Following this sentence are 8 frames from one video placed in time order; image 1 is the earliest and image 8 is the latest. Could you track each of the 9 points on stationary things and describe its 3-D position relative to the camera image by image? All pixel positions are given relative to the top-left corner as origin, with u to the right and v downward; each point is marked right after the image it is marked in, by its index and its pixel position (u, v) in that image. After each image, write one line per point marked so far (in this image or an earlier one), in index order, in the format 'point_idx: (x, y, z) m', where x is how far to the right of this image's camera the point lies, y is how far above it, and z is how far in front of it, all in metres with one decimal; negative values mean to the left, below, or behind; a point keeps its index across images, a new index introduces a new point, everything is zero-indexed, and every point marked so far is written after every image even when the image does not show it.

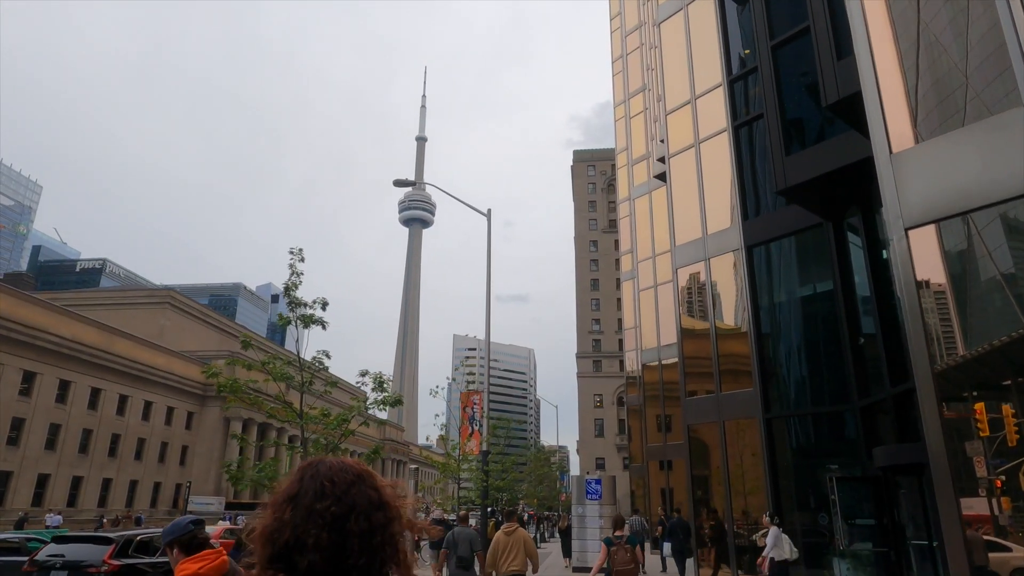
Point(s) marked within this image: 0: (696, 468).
0: (+4.9, -4.6, +16.9) m
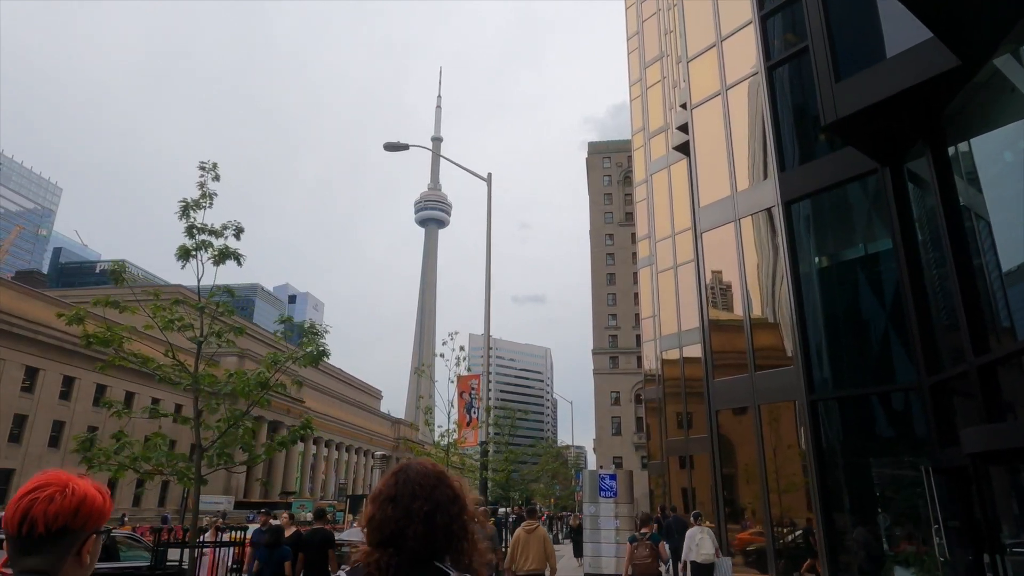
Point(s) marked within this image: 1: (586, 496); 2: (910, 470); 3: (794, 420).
0: (+5.1, -4.1, +15.5) m
1: (+1.9, -5.3, +16.8) m
2: (+6.3, -2.8, +10.4) m
3: (+5.9, -2.6, +13.5) m
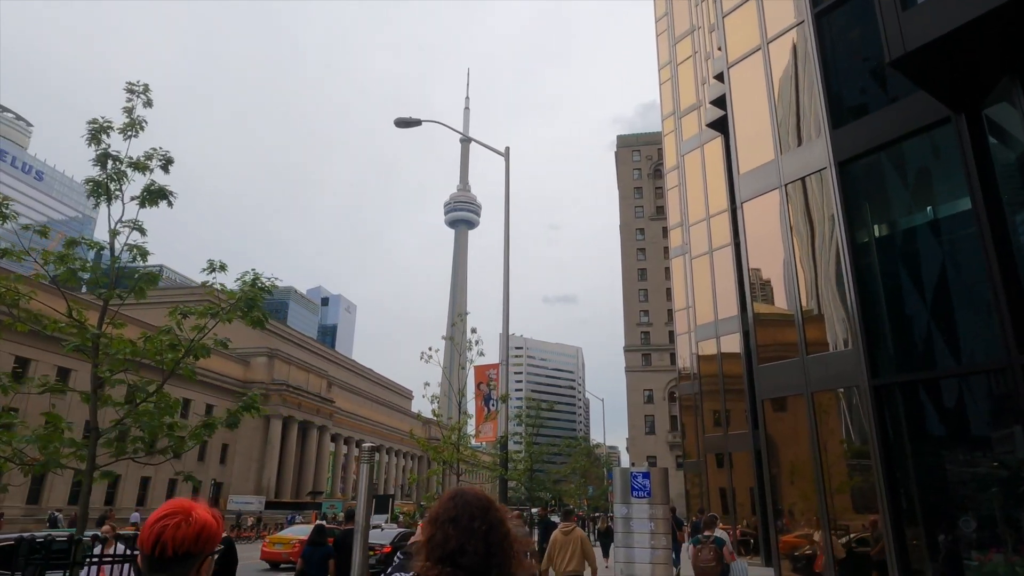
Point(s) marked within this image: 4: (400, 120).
0: (+5.7, -3.8, +14.4) m
1: (+2.5, -5.0, +15.9) m
2: (+6.6, -2.5, +9.2) m
3: (+6.3, -2.2, +12.4) m
4: (-1.8, +2.8, +10.8) m
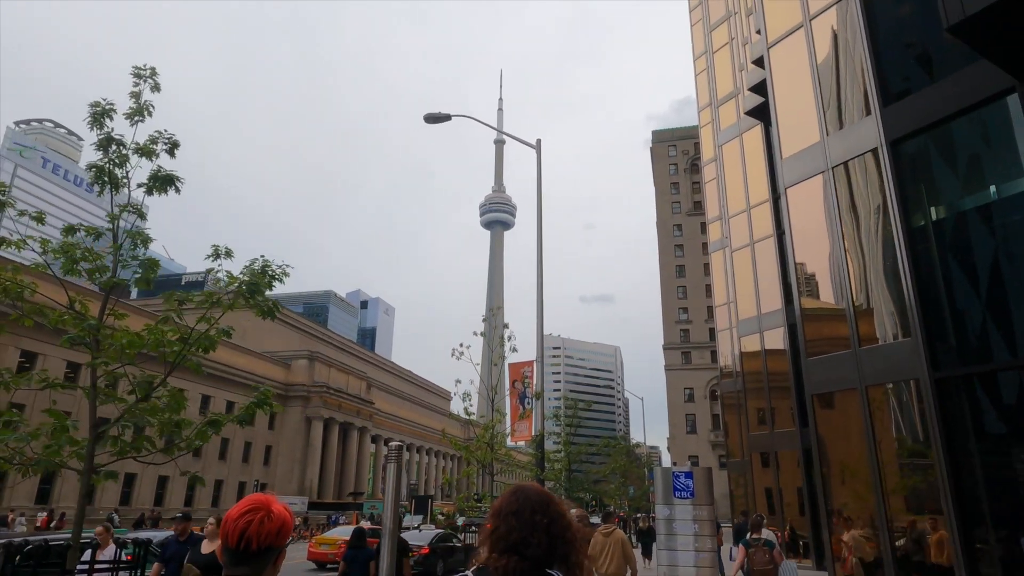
0: (+6.5, -3.6, +13.8) m
1: (+3.4, -4.9, +15.5) m
2: (+7.1, -2.3, +8.6) m
3: (+7.0, -2.1, +11.8) m
4: (-1.3, +2.8, +10.7) m
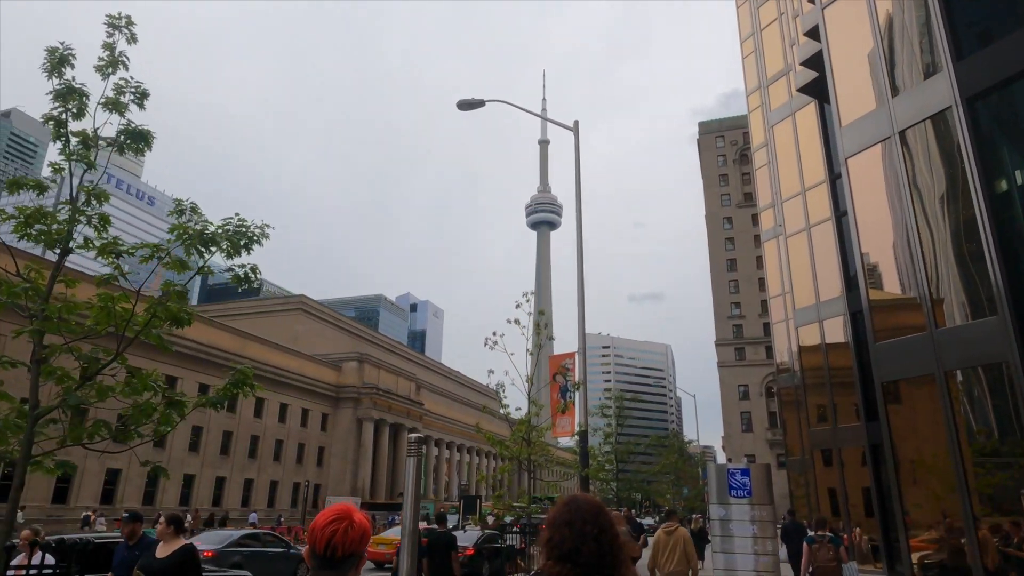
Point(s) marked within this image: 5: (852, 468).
0: (+7.4, -3.3, +12.9) m
1: (+4.5, -4.6, +14.8) m
2: (+7.6, -2.0, +7.7) m
3: (+7.7, -1.8, +10.9) m
4: (-0.8, +2.9, +10.3) m
5: (+10.1, -5.3, +19.7) m
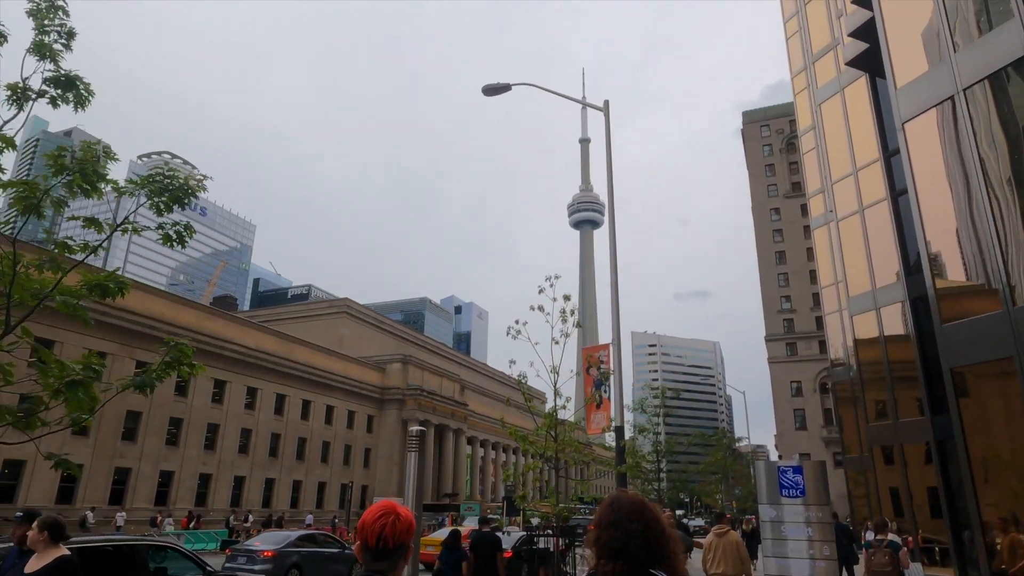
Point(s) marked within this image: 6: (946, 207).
0: (+8.1, -3.0, +12.0) m
1: (+5.4, -4.4, +14.0) m
2: (+7.9, -1.7, +6.7) m
3: (+8.3, -1.4, +9.9) m
4: (-0.4, +3.0, +10.0) m
5: (+11.3, -4.9, +18.5) m
6: (+8.8, +1.6, +13.3) m
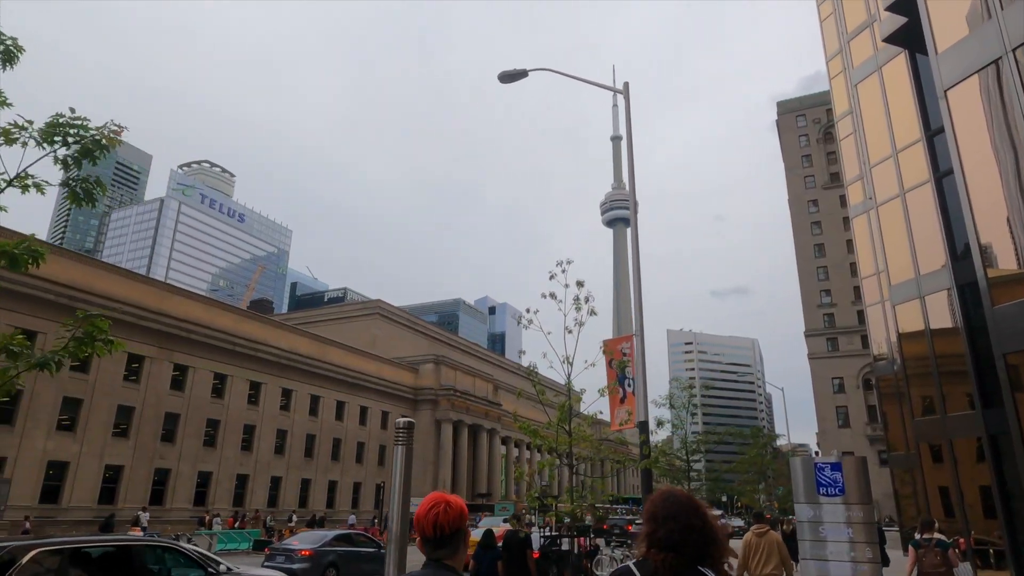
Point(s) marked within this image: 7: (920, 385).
0: (+8.6, -2.8, +11.2) m
1: (+6.0, -4.2, +13.4) m
2: (+8.1, -1.4, +6.0) m
3: (+8.6, -1.2, +9.2) m
4: (-0.1, +3.1, +9.7) m
5: (+12.1, -4.6, +17.6) m
6: (+9.2, +1.9, +12.6) m
7: (+12.2, -2.9, +19.8) m
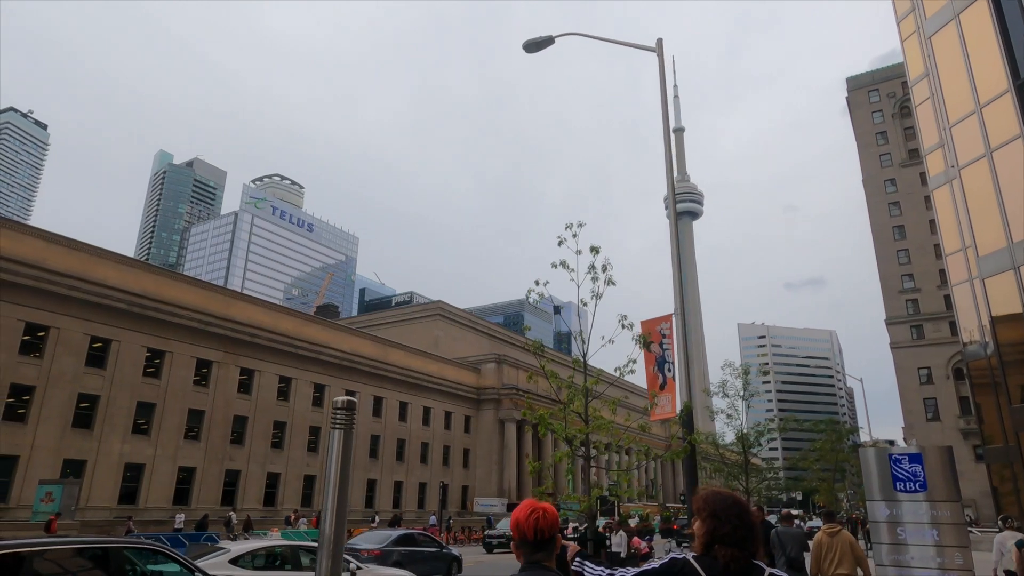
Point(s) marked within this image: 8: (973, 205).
0: (+9.2, -2.3, +9.7) m
1: (+6.9, -3.8, +12.2) m
2: (+8.2, -0.9, +4.6) m
3: (+9.0, -0.7, +7.7) m
4: (+0.2, +3.3, +9.1) m
5: (+13.4, -4.0, +15.8) m
6: (+9.9, +2.4, +11.0) m
7: (+13.7, -2.2, +17.9) m
8: (+13.1, +2.1, +18.7) m
